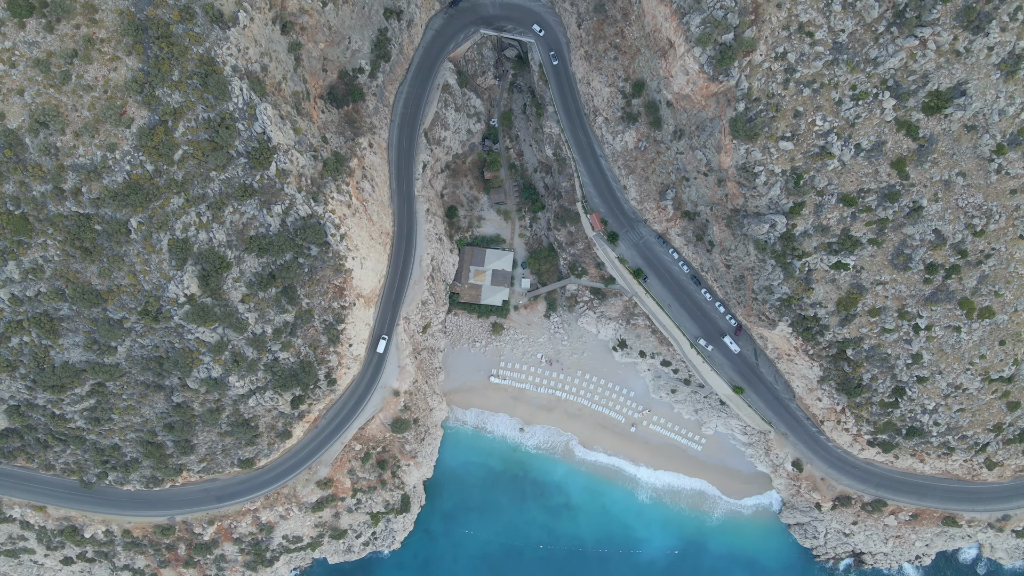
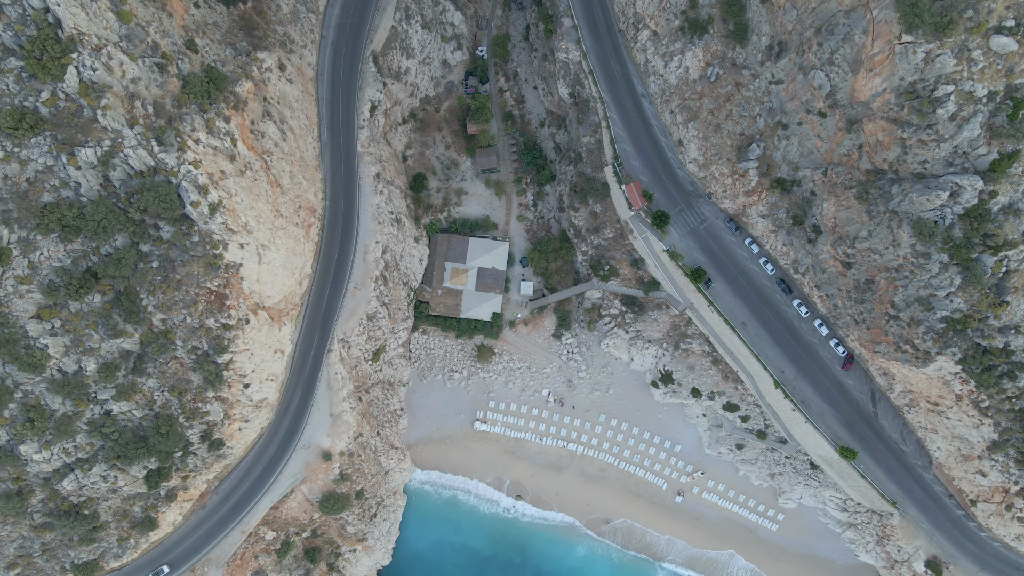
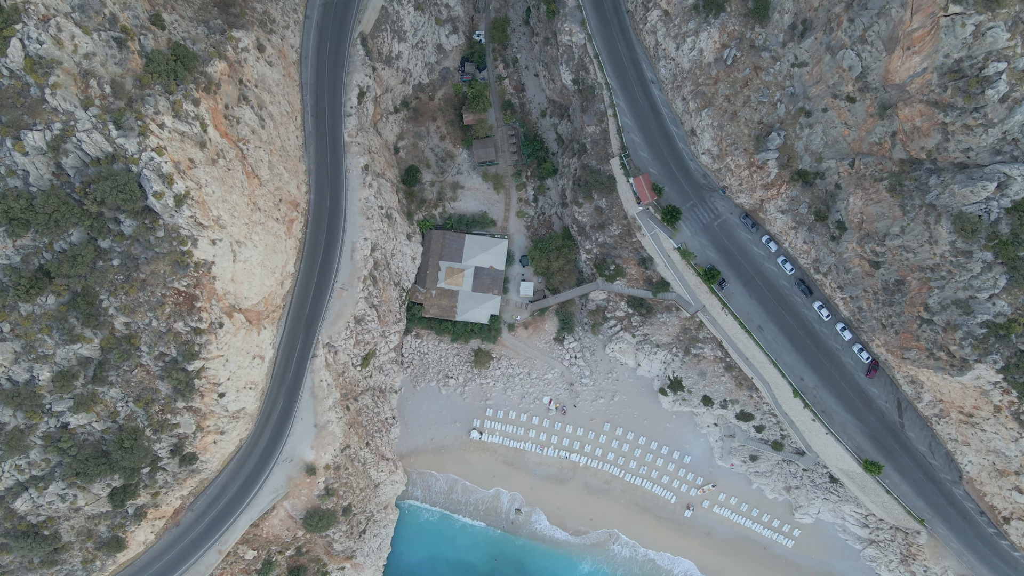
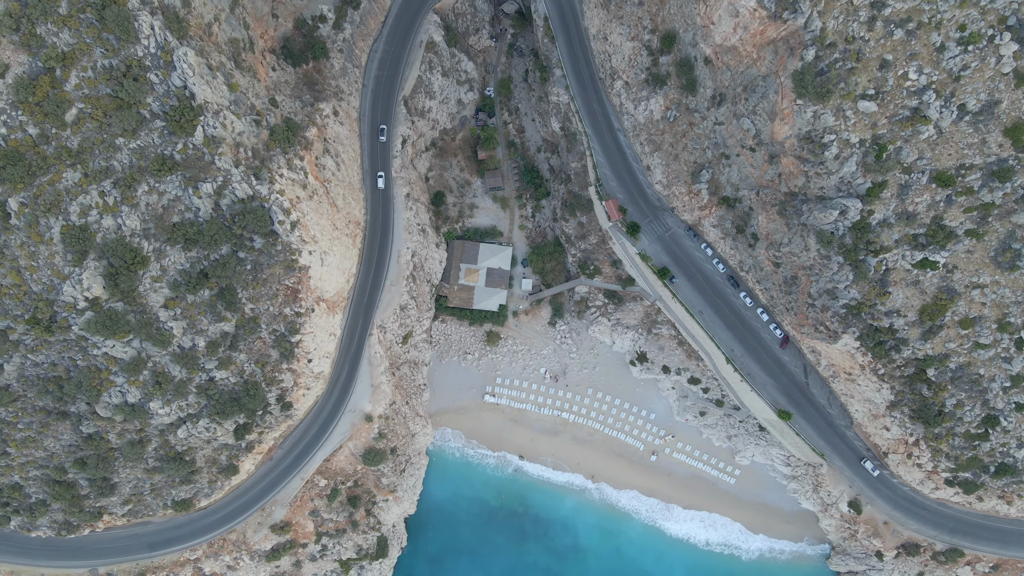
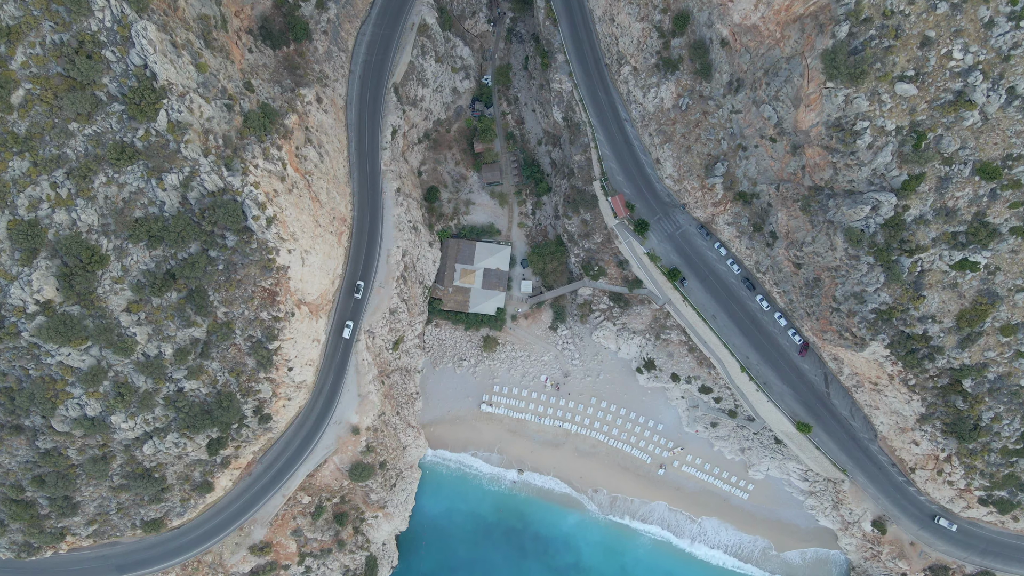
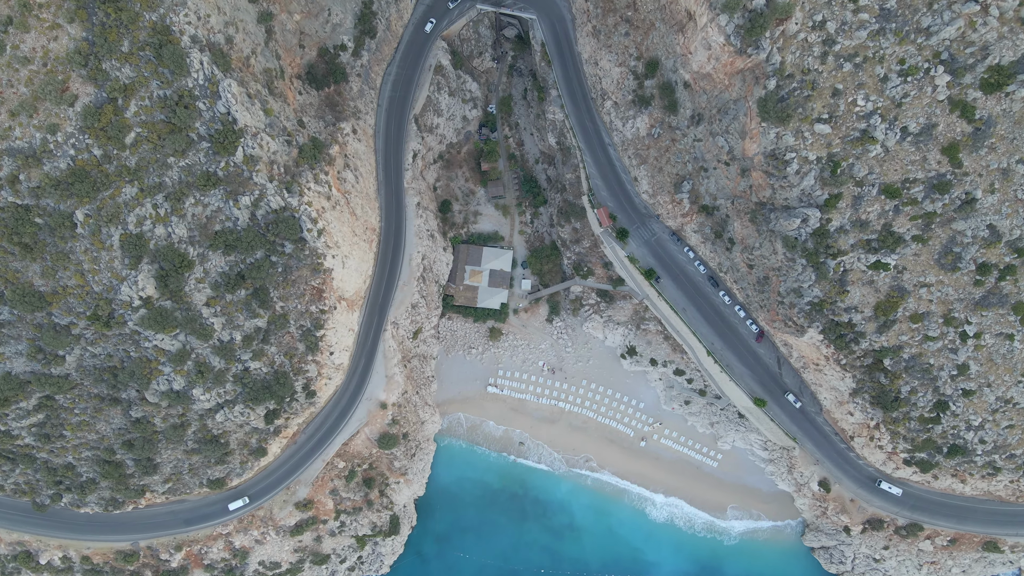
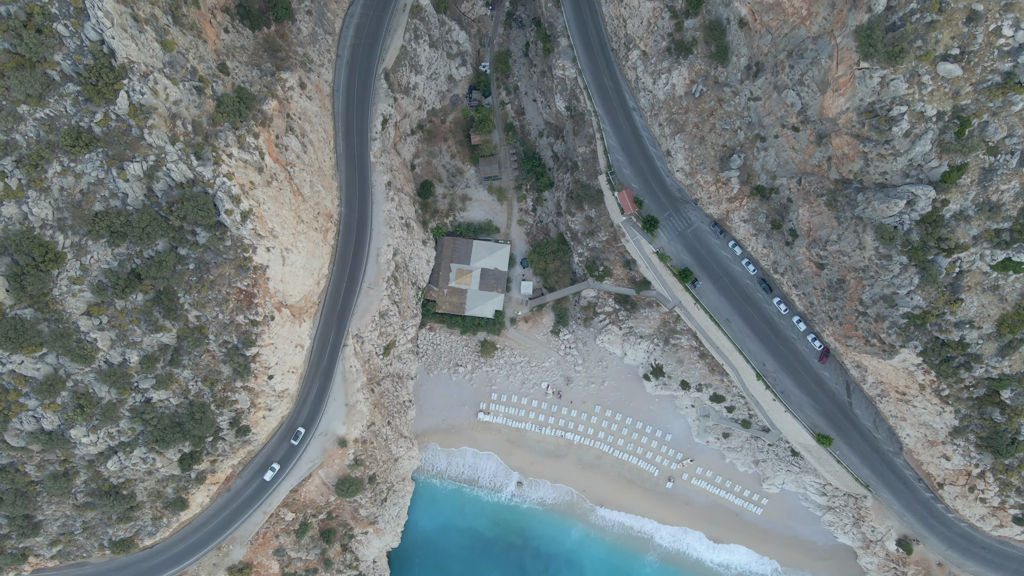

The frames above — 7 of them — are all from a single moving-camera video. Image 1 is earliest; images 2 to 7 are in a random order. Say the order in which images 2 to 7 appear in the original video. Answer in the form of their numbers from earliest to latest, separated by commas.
6, 4, 5, 7, 2, 3
